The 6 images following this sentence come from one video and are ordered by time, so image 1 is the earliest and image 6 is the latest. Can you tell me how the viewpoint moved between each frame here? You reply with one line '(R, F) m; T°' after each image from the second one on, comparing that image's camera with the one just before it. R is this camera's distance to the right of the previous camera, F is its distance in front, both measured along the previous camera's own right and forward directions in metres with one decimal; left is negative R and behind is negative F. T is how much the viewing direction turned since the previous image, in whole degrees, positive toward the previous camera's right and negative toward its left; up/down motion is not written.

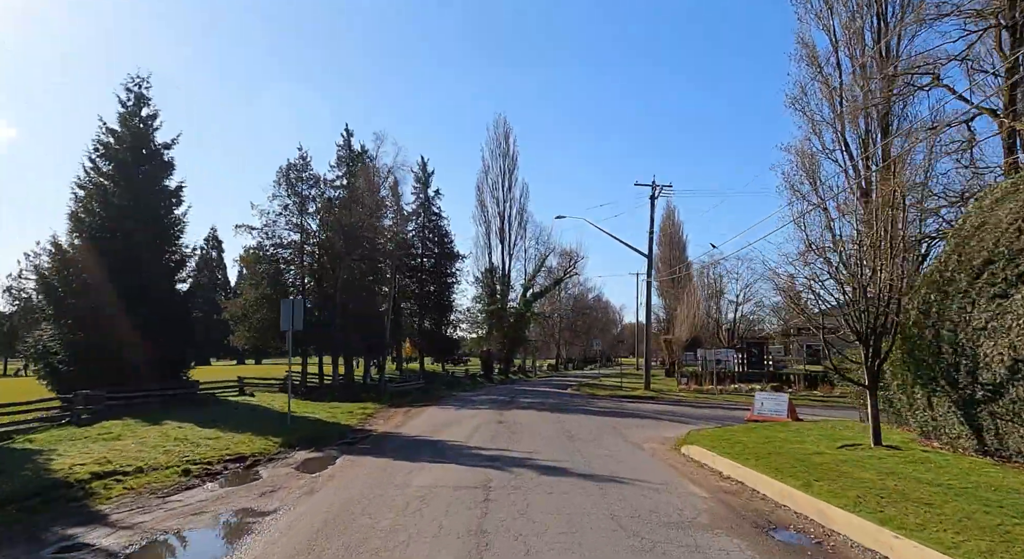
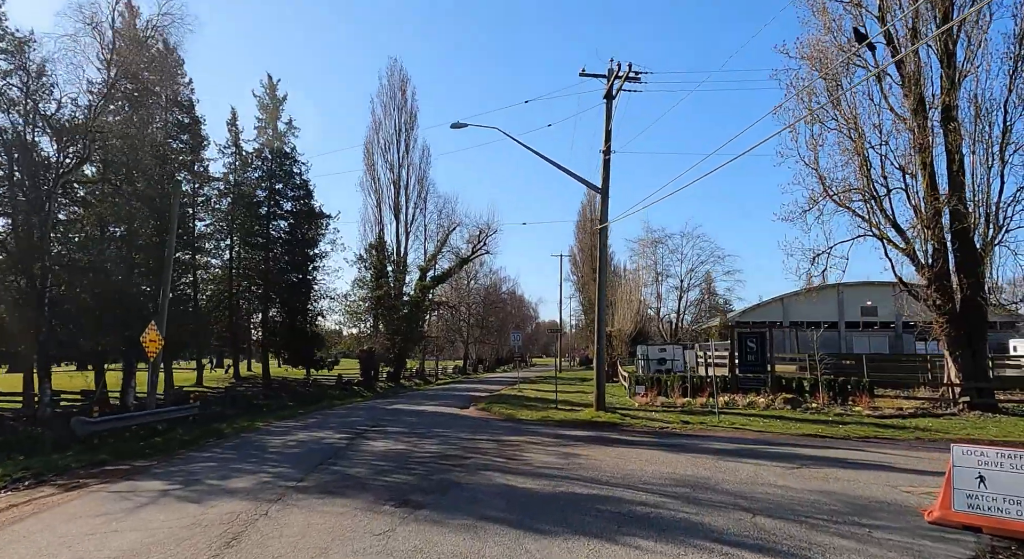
(+1.3, +13.4) m; +7°
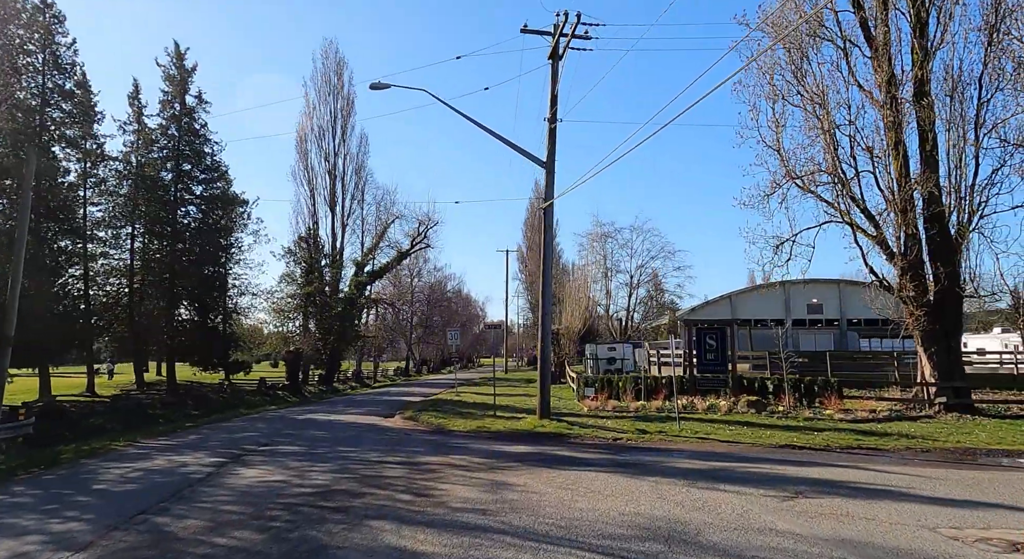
(+0.4, +2.8) m; +4°
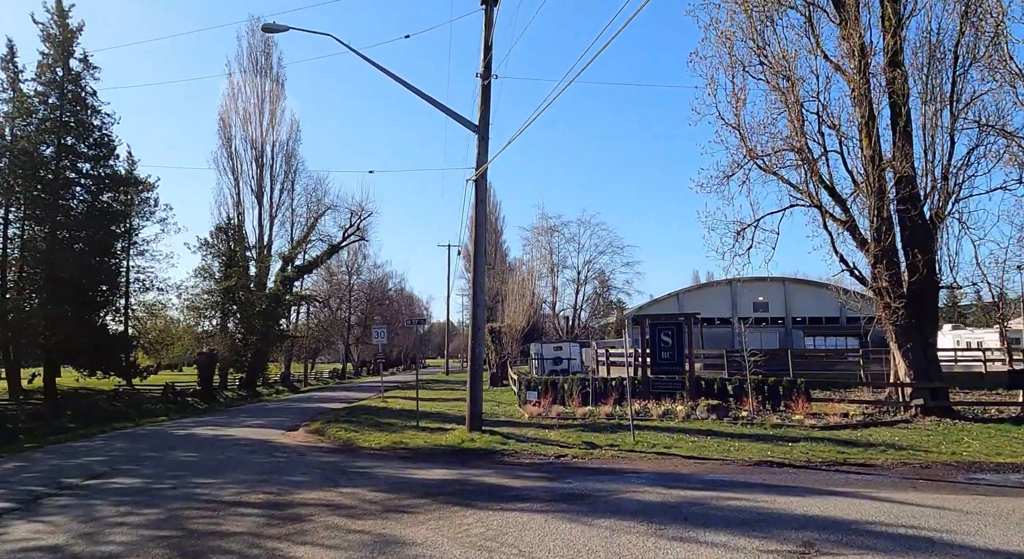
(+0.5, +2.8) m; +4°
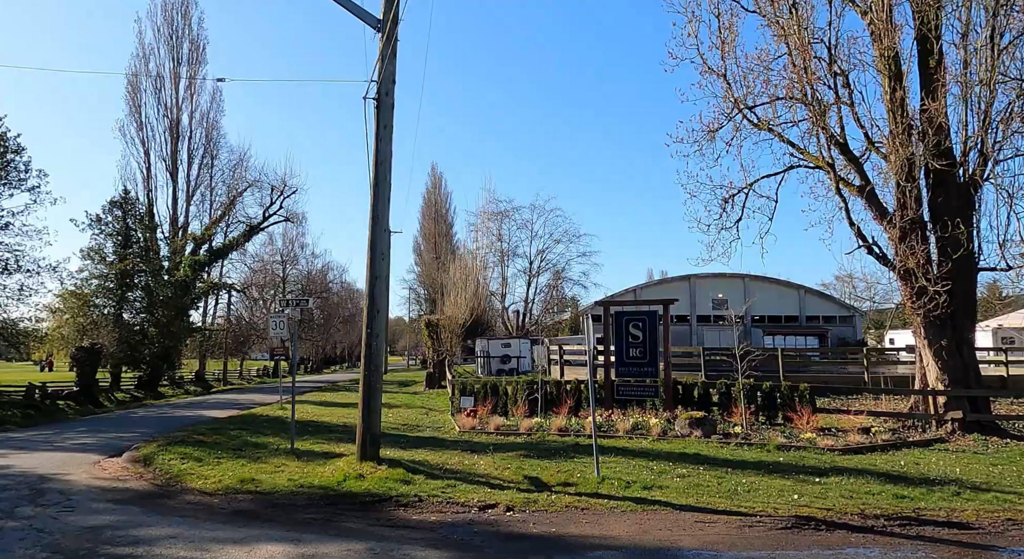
(+0.6, +4.7) m; +3°
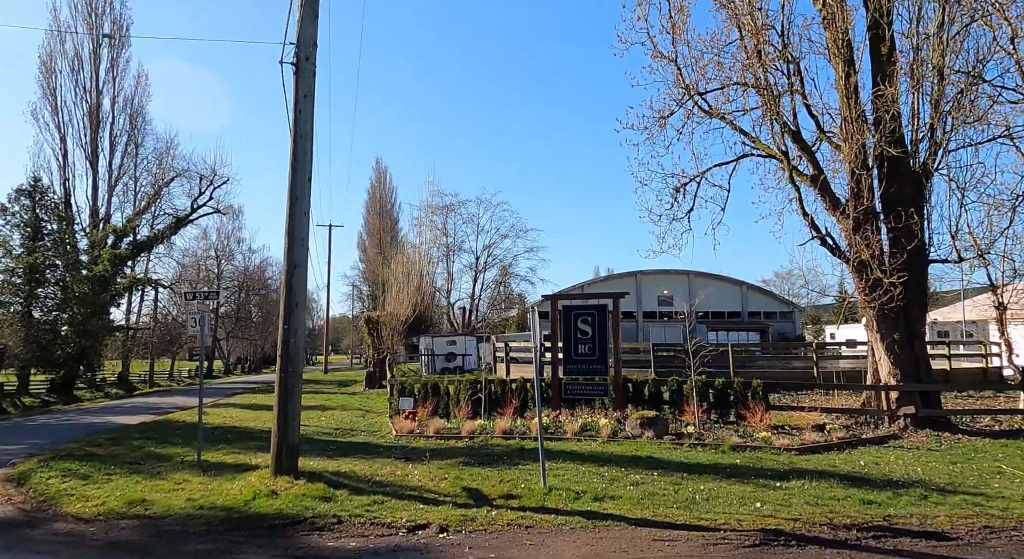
(+0.1, +1.0) m; +4°
